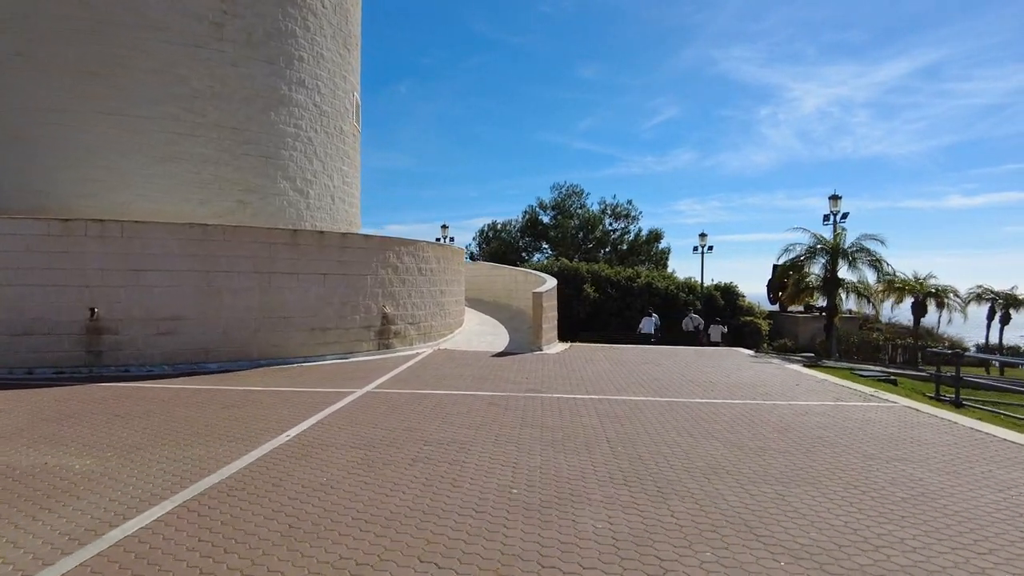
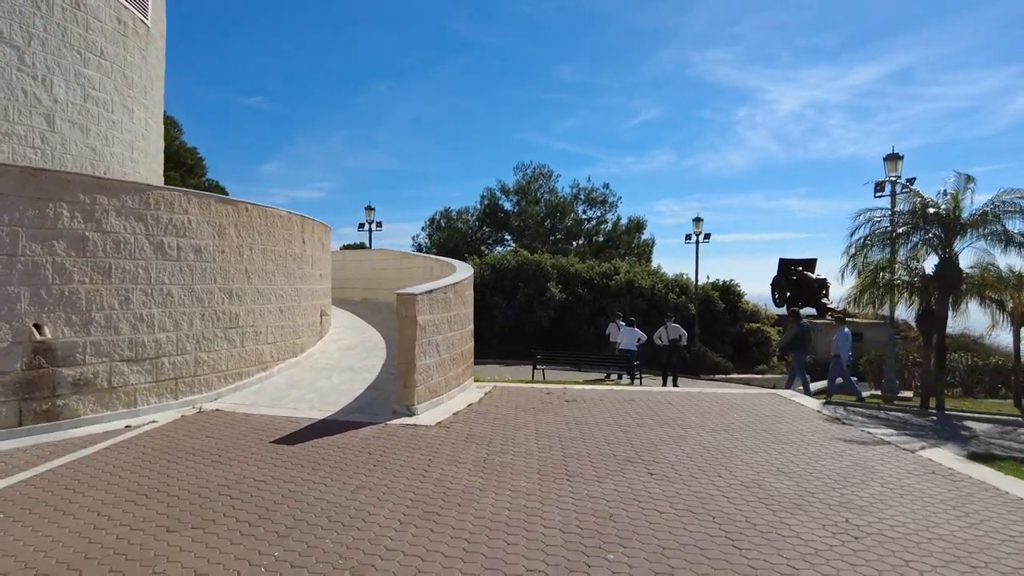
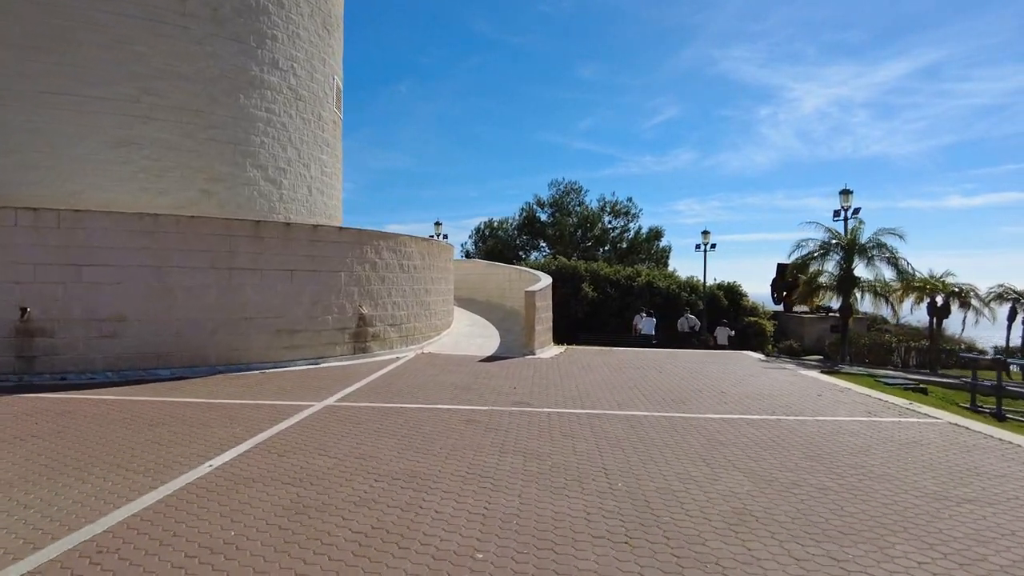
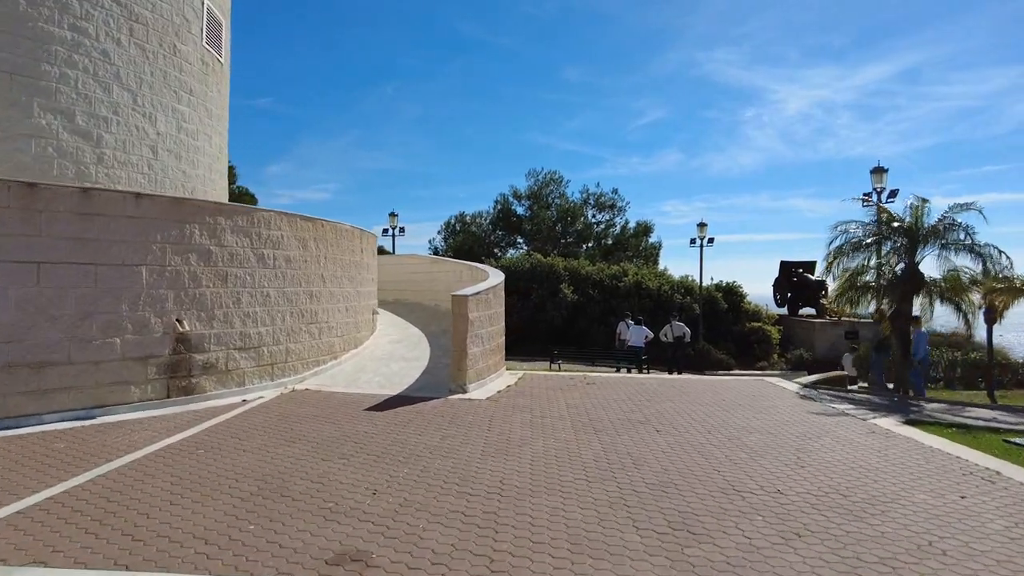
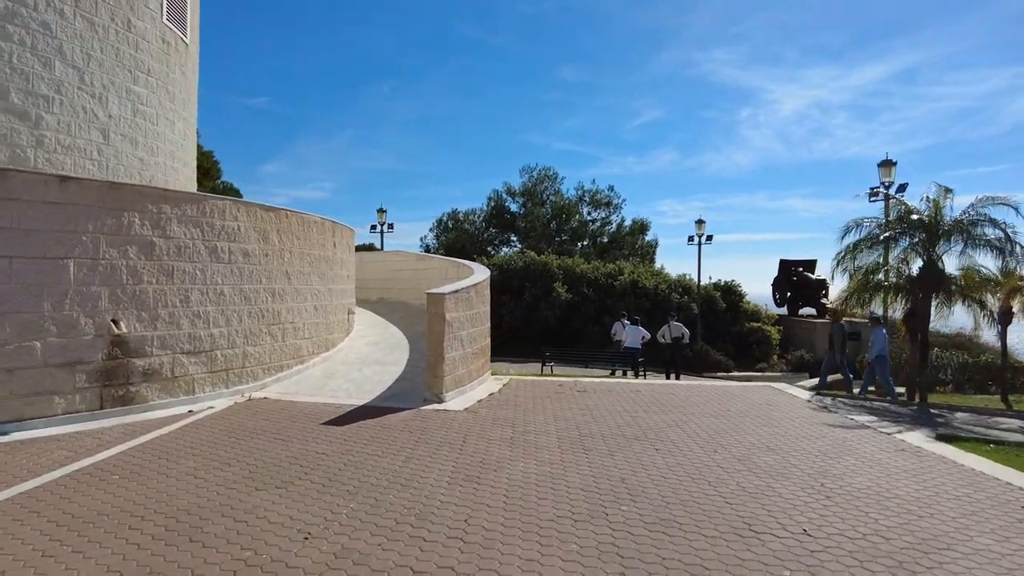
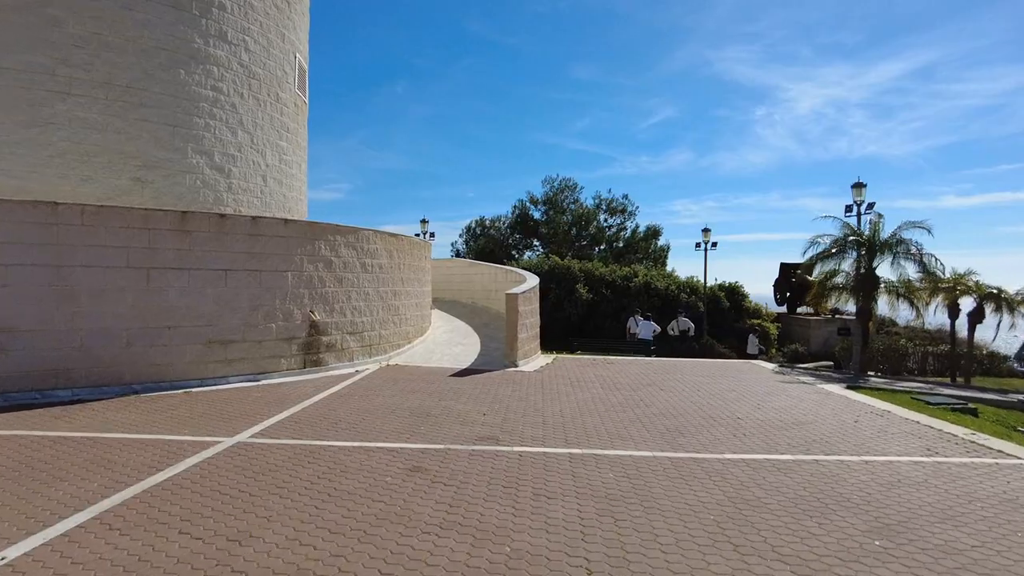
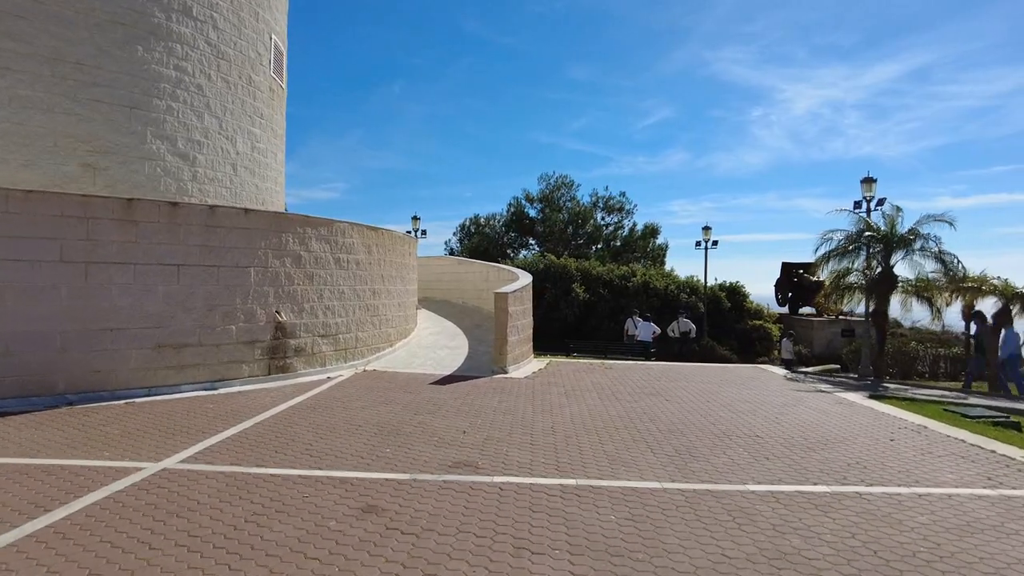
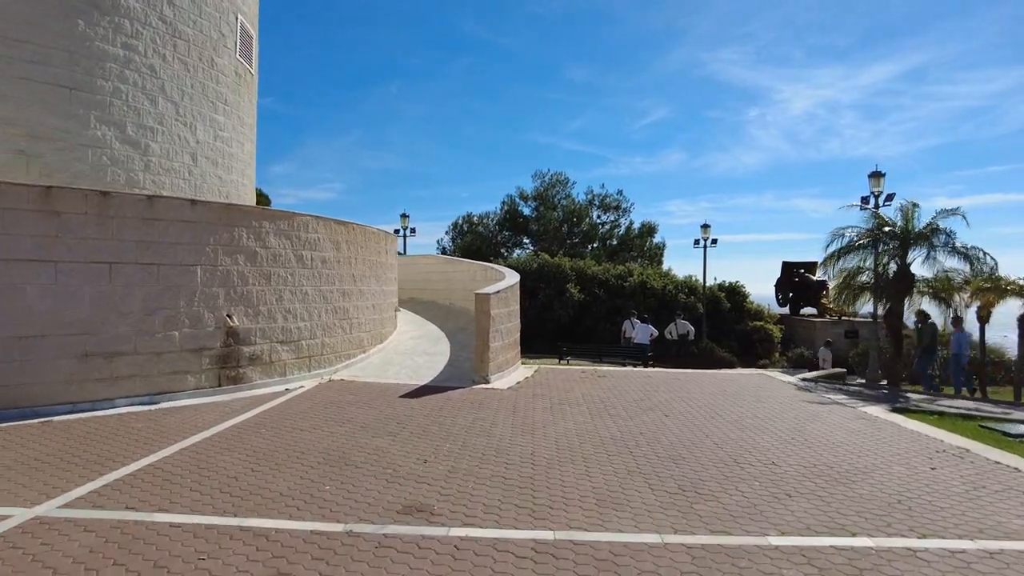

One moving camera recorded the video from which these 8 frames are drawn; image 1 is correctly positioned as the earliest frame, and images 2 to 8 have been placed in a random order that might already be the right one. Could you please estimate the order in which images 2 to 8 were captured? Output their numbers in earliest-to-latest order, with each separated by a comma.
3, 6, 7, 8, 4, 5, 2
